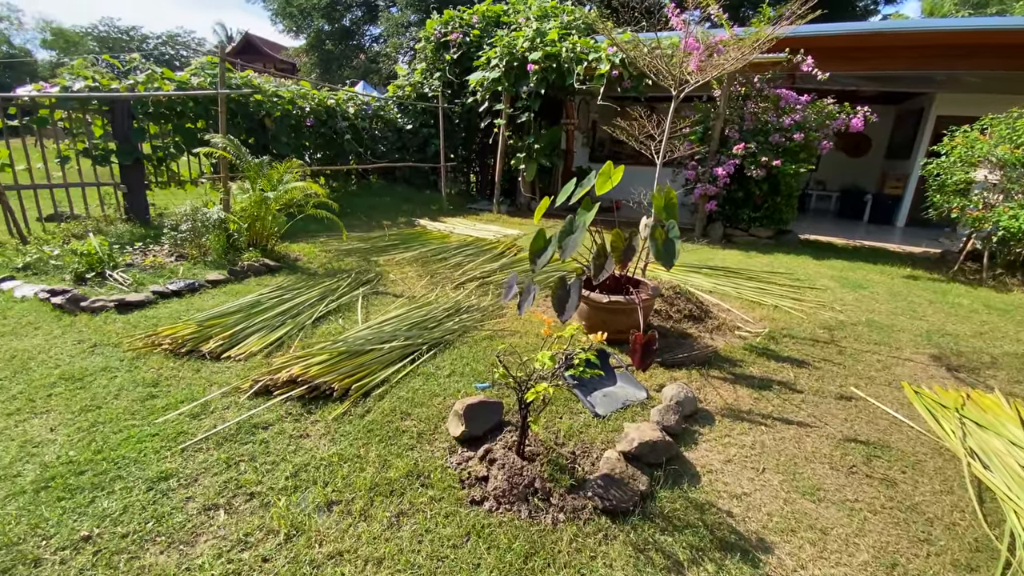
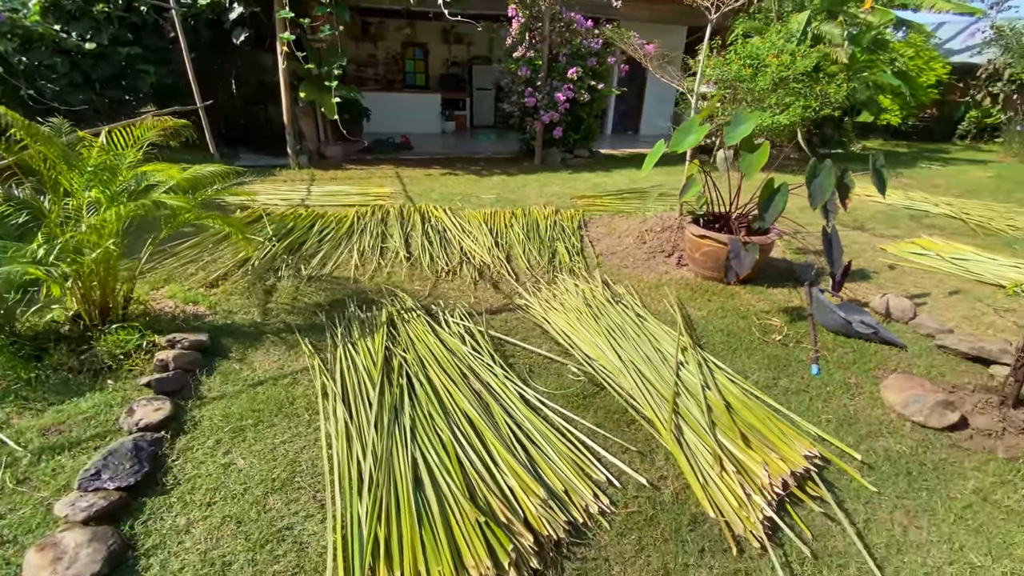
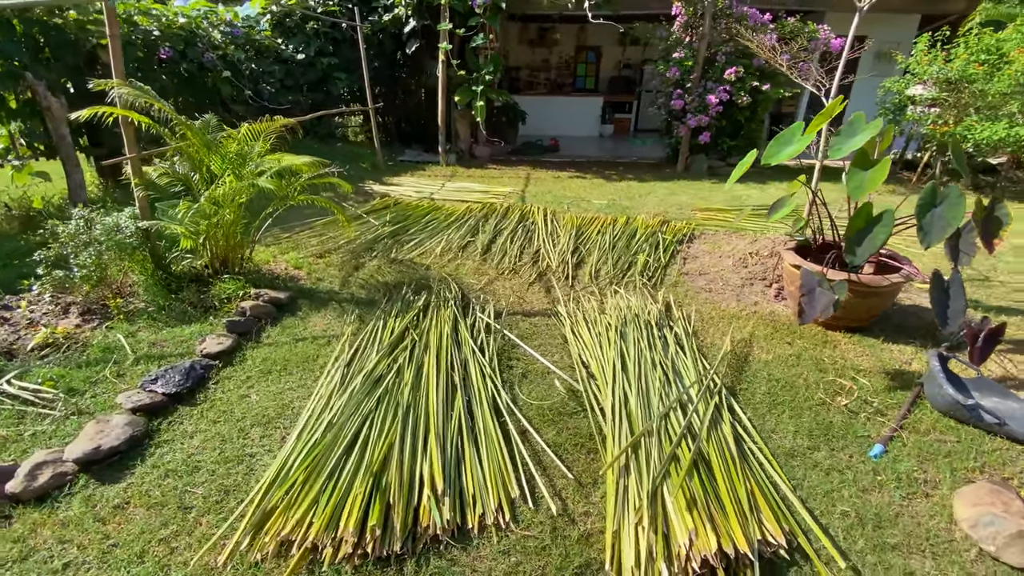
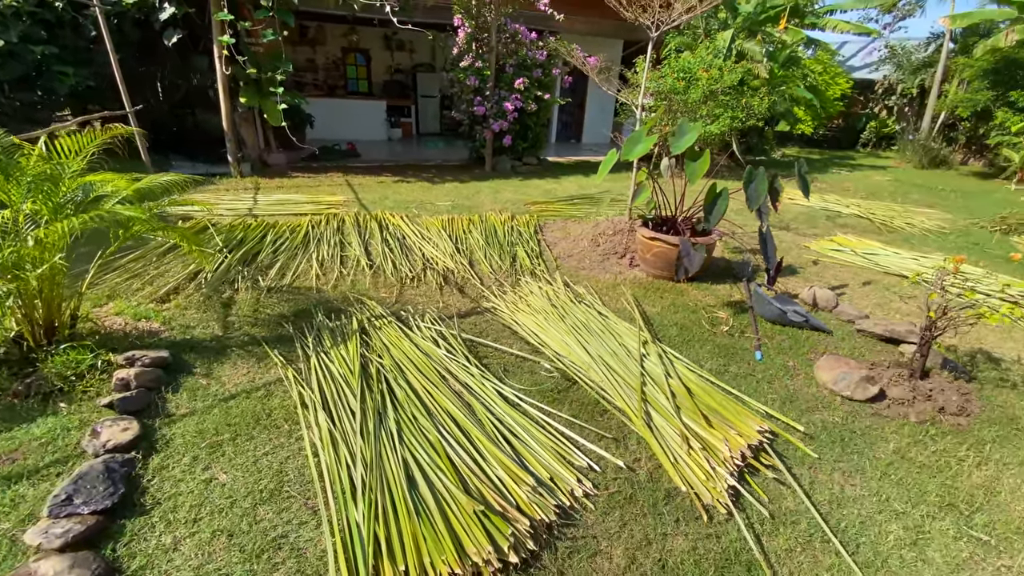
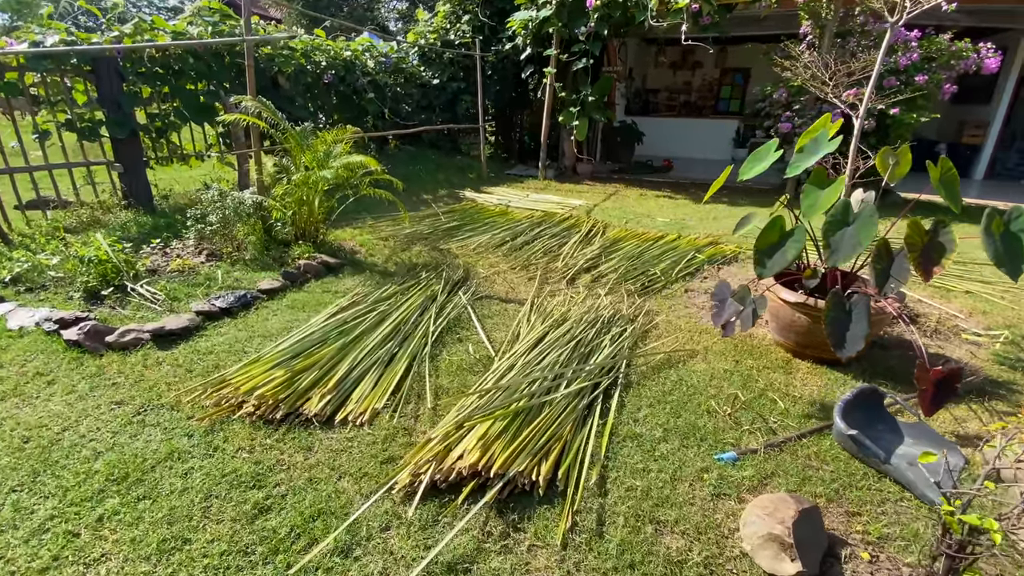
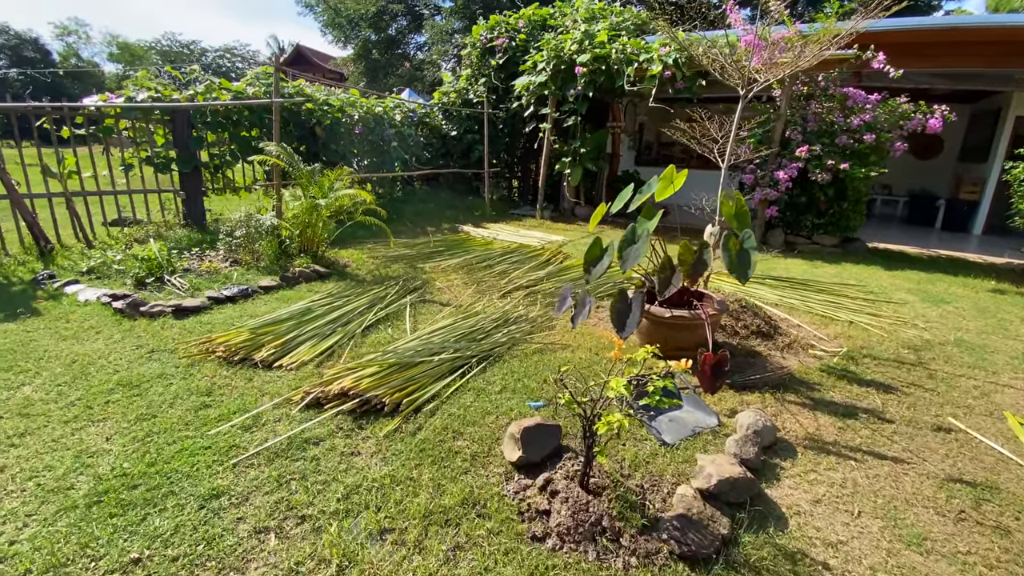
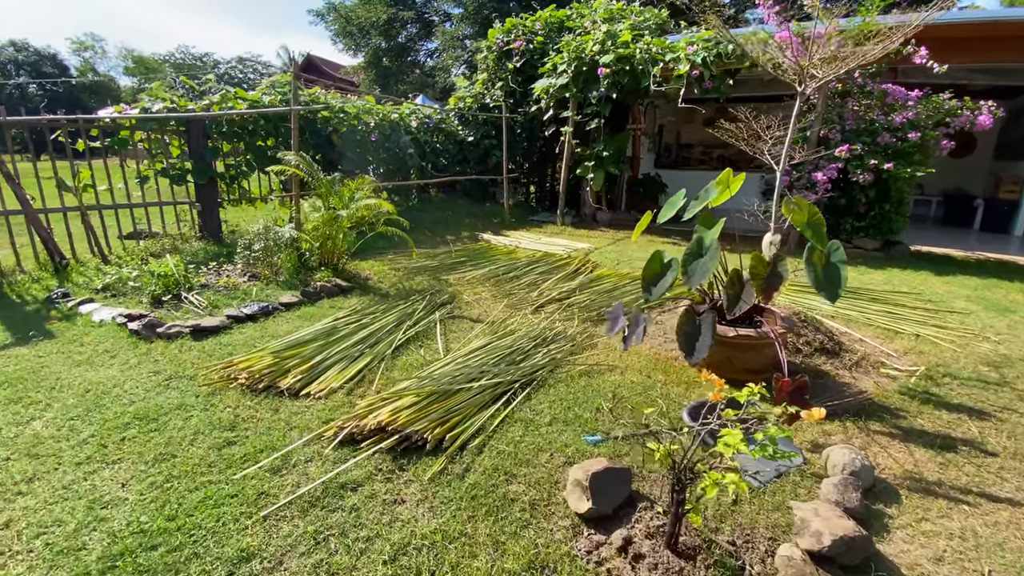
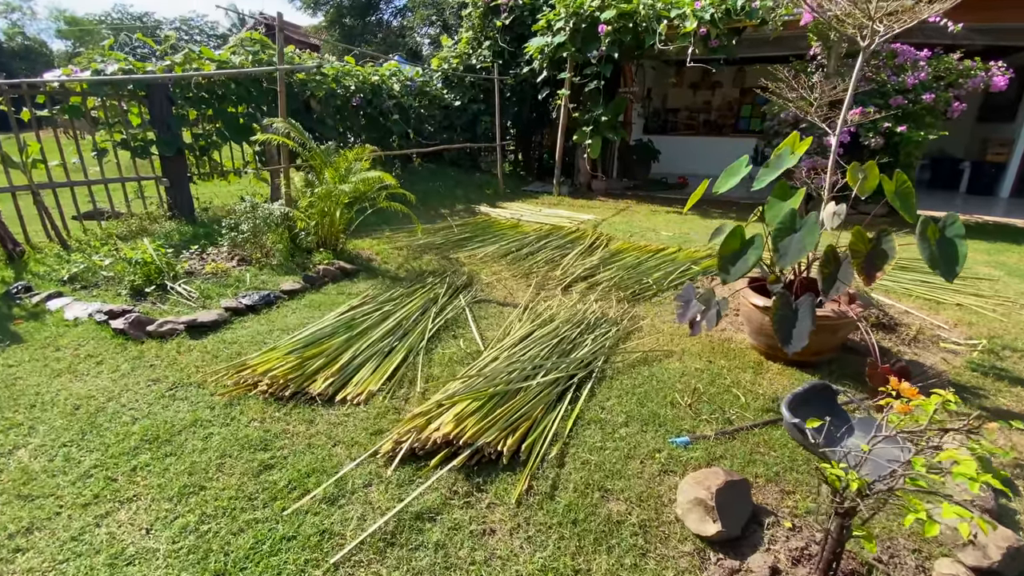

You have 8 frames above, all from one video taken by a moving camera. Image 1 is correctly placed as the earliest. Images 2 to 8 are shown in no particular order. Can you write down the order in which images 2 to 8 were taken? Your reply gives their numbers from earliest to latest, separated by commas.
6, 7, 8, 5, 3, 2, 4
